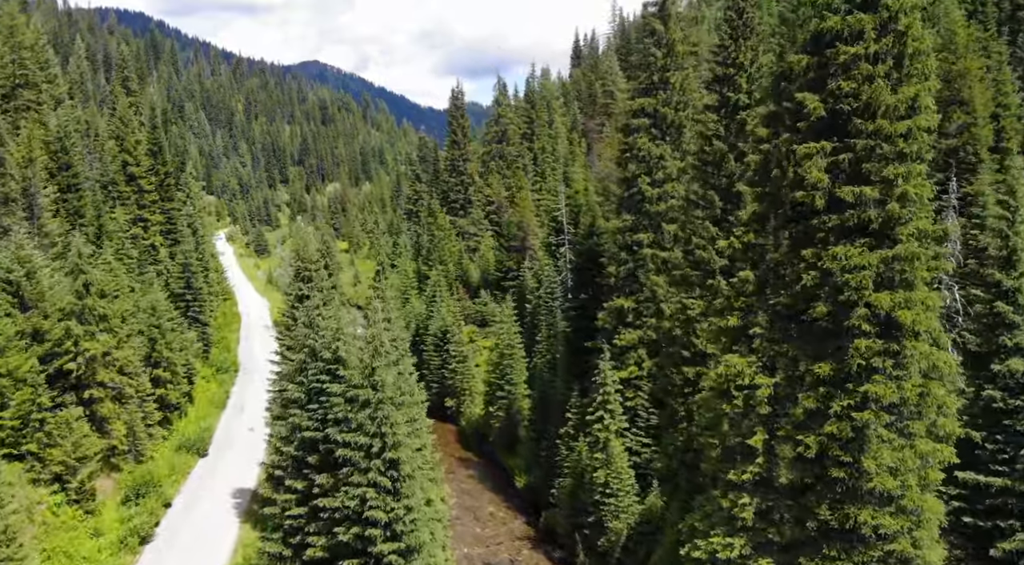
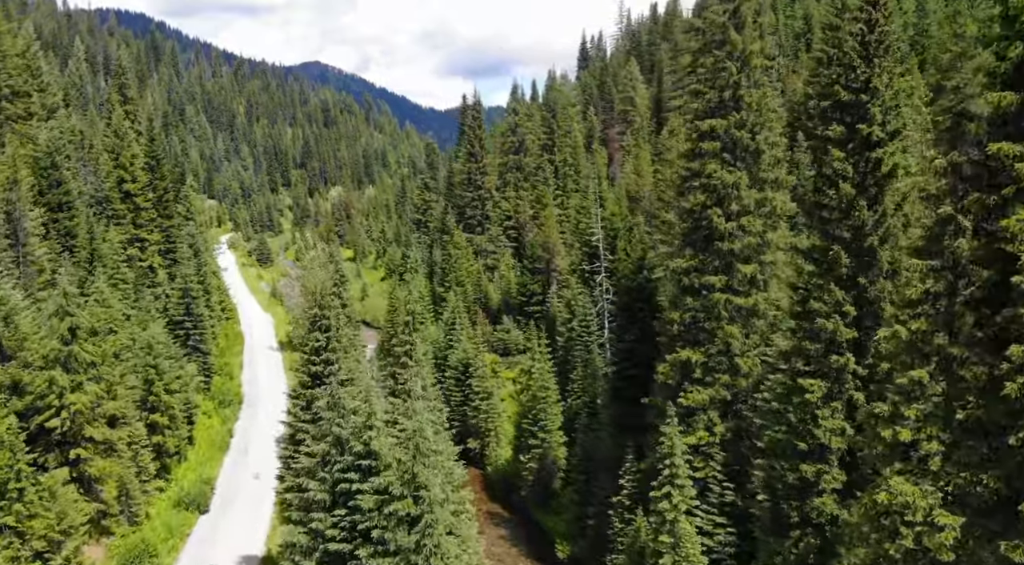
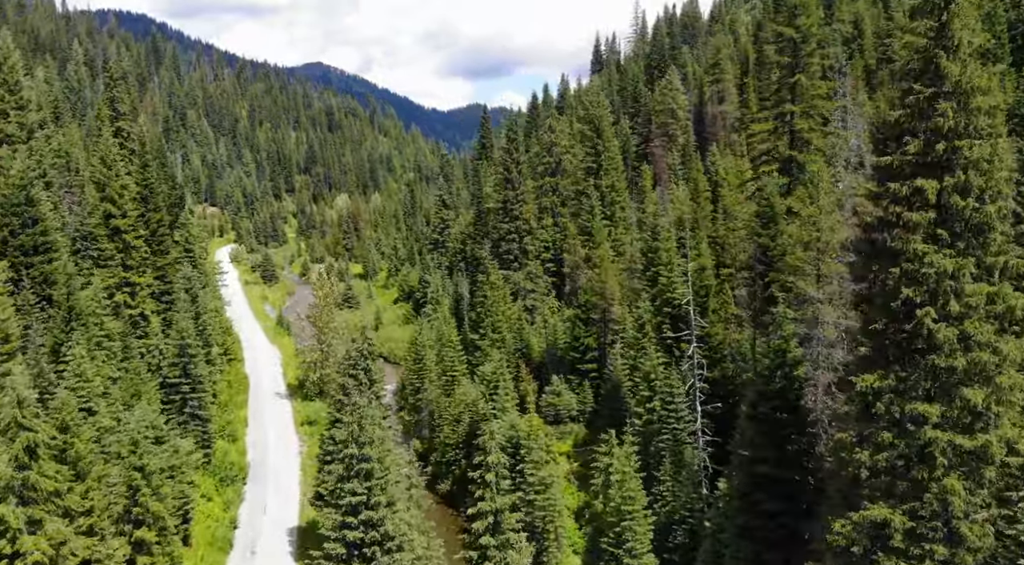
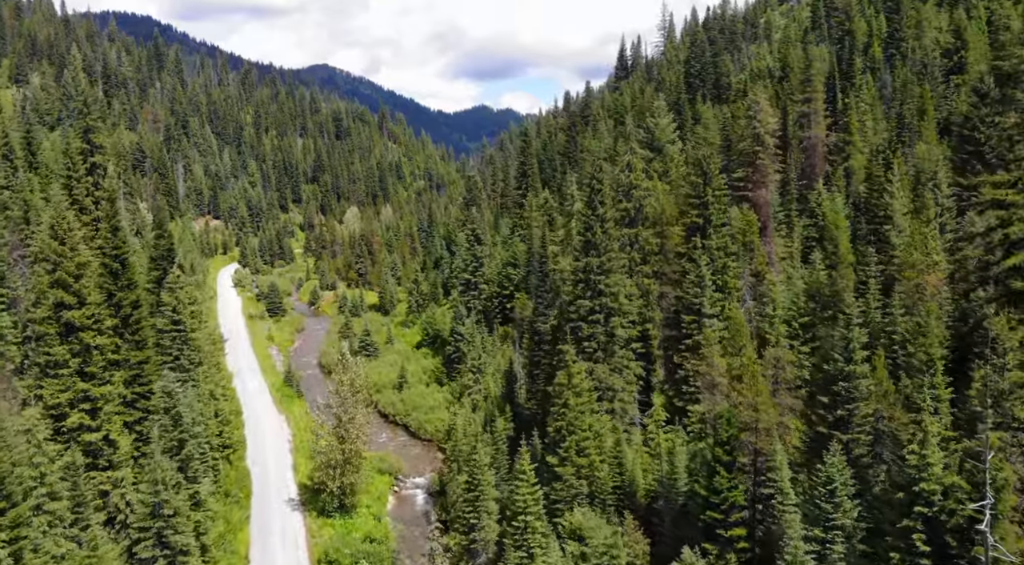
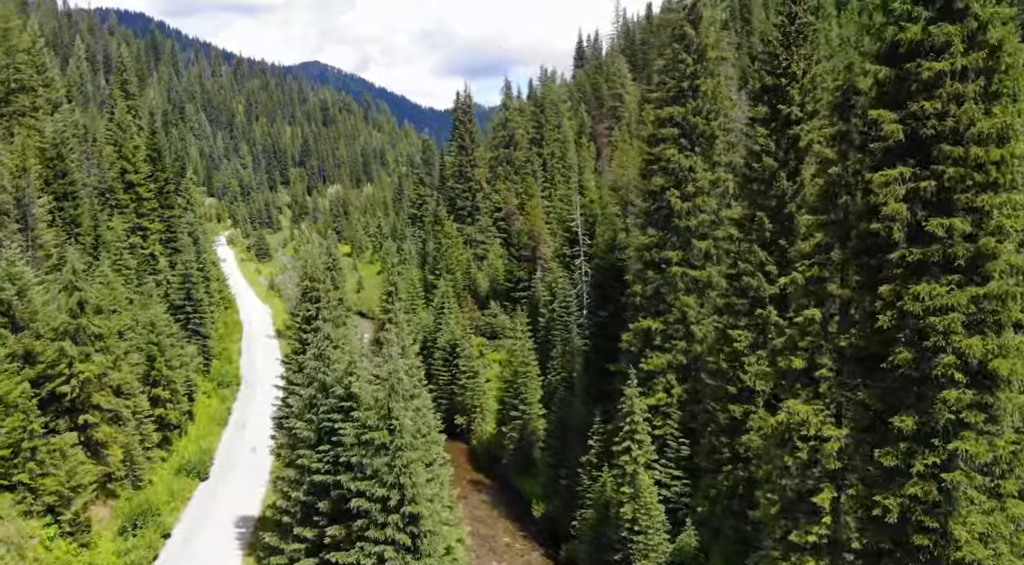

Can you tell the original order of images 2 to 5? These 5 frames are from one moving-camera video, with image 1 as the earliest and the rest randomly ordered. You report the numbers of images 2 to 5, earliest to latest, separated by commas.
5, 2, 3, 4
